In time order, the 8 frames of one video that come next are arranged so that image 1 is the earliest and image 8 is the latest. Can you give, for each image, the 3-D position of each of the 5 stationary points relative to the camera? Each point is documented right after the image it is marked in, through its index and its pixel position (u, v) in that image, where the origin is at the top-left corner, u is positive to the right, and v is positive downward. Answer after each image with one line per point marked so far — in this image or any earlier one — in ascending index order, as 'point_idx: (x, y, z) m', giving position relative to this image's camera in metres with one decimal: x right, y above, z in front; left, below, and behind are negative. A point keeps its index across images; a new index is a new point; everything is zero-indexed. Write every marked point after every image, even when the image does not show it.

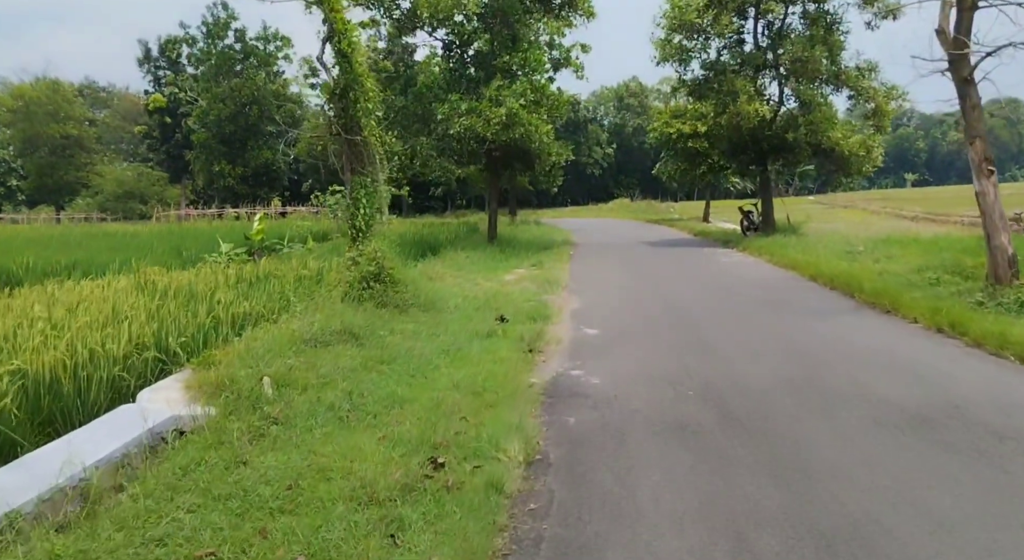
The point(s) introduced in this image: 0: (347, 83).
0: (-2.0, +2.4, +11.0) m
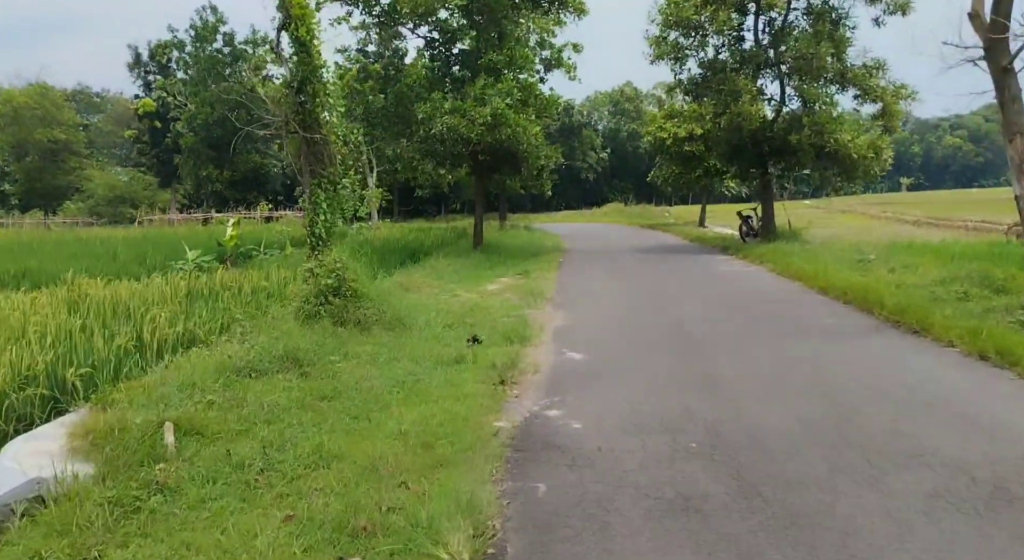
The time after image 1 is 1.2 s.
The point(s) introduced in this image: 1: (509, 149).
0: (-2.3, +2.3, +9.9) m
1: (0.0, +2.8, +19.0) m
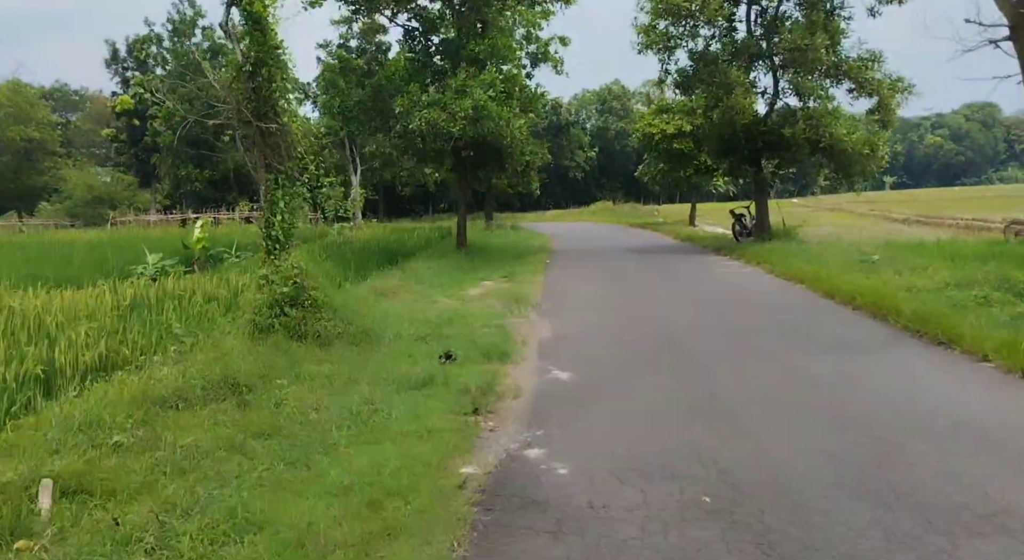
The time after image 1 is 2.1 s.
0: (-2.5, +2.2, +8.9) m
1: (-0.4, +2.7, +18.1) m
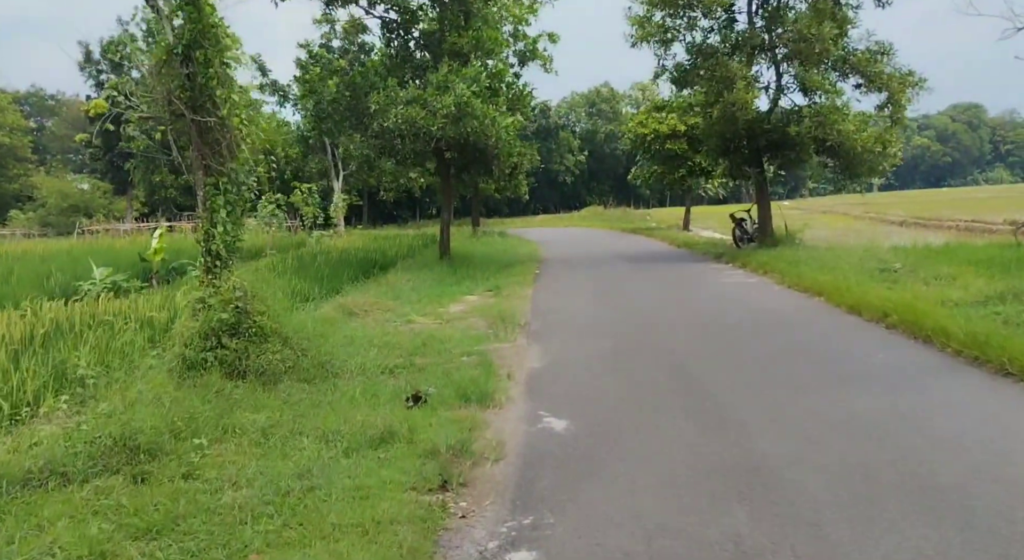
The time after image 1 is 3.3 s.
0: (-2.7, +2.0, +7.5) m
1: (-0.7, +2.5, +16.7) m
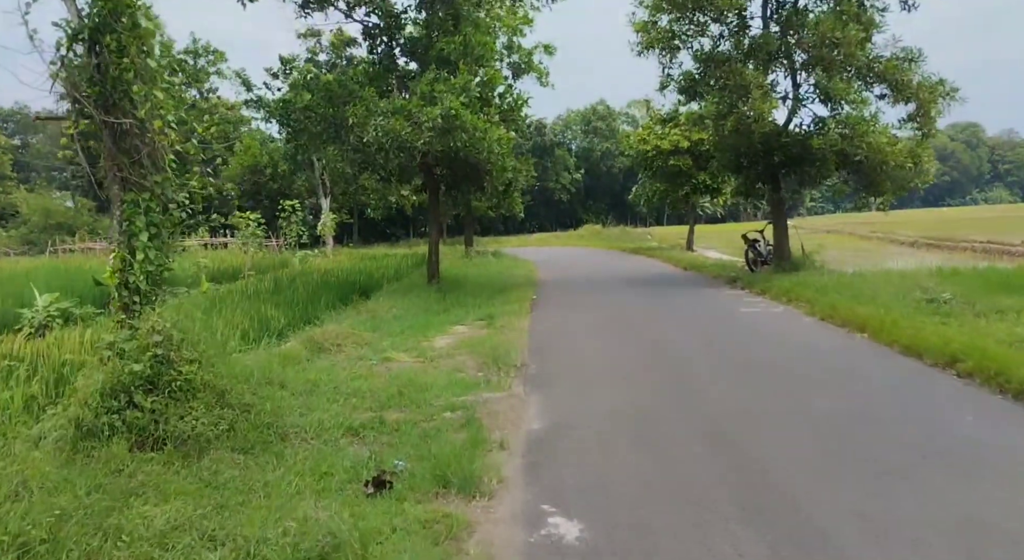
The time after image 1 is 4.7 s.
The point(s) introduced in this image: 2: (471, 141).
0: (-2.7, +1.7, +6.0) m
1: (-0.7, +2.1, +15.3) m
2: (-0.7, +2.3, +14.3) m
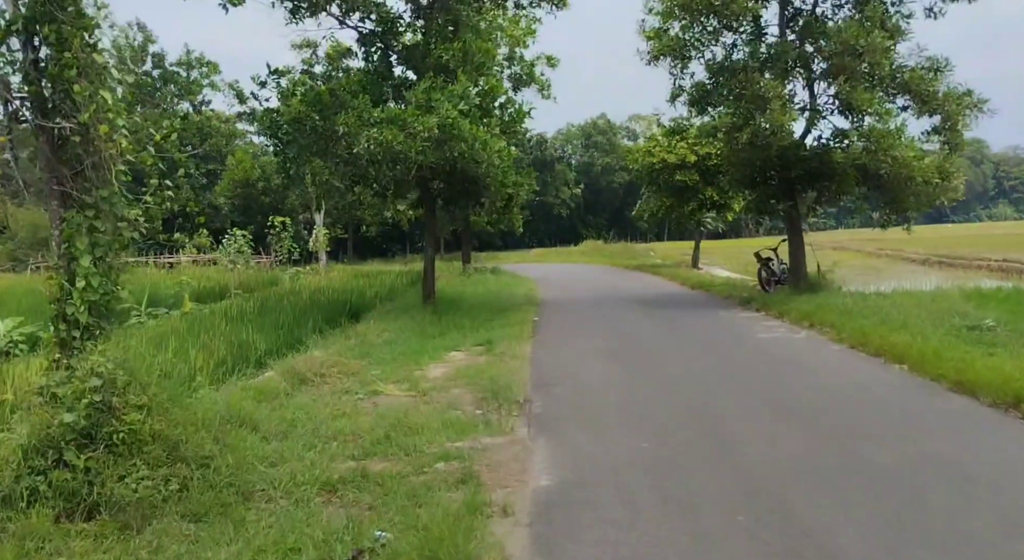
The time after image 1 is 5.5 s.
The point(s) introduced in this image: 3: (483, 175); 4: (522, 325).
0: (-2.7, +1.6, +5.2) m
1: (-0.7, +1.7, +14.4) m
2: (-0.7, +1.9, +13.5) m
3: (-0.5, +1.7, +14.4) m
4: (+0.1, -0.7, +13.3) m
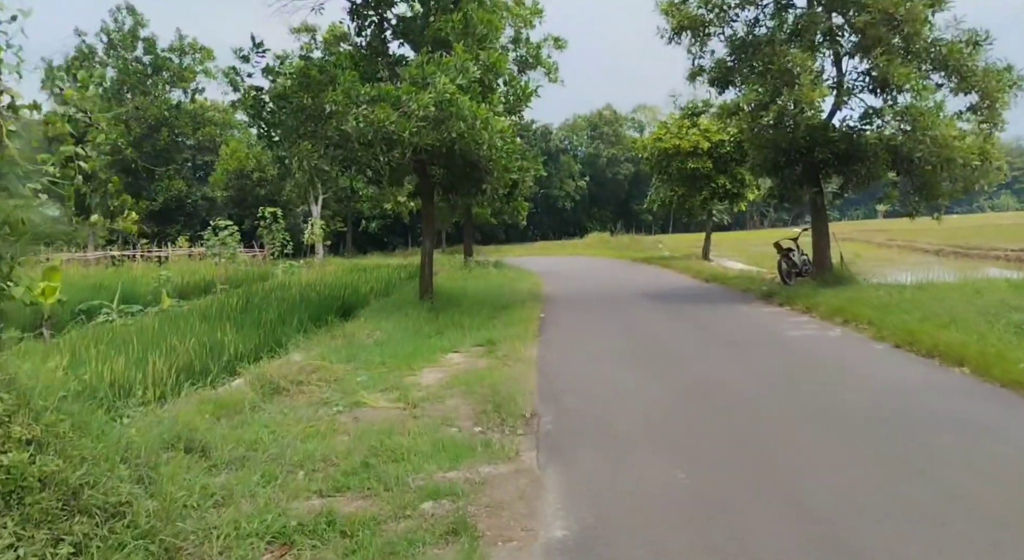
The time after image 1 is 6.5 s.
0: (-2.7, +1.6, +4.0) m
1: (-0.7, +1.8, +13.2) m
2: (-0.6, +2.0, +12.3) m
3: (-0.4, +1.8, +13.2) m
4: (+0.2, -0.6, +12.2) m
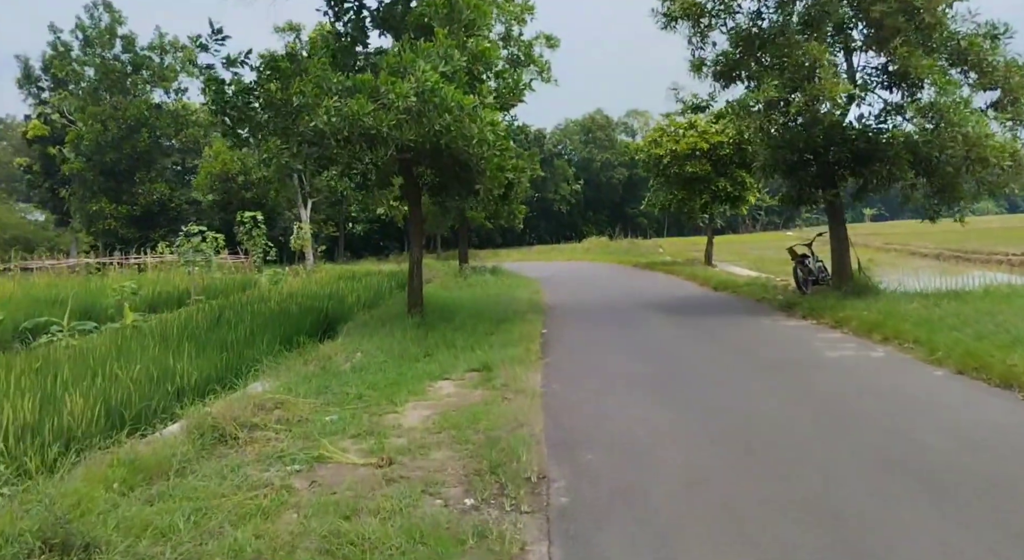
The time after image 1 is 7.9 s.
0: (-2.7, +1.4, +2.5) m
1: (-0.7, +1.7, +11.8) m
2: (-0.6, +1.9, +10.8) m
3: (-0.4, +1.6, +11.8) m
4: (+0.2, -0.7, +10.7) m
